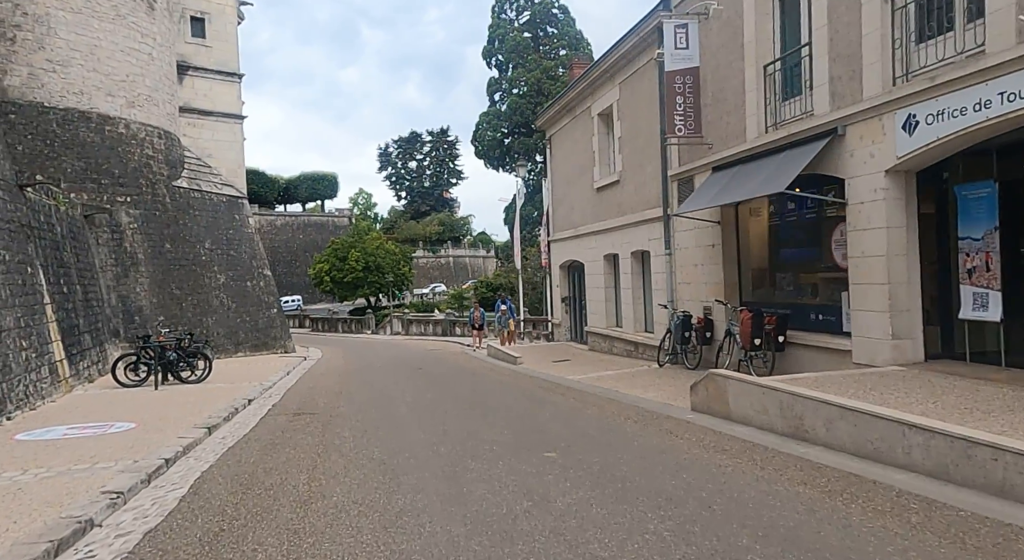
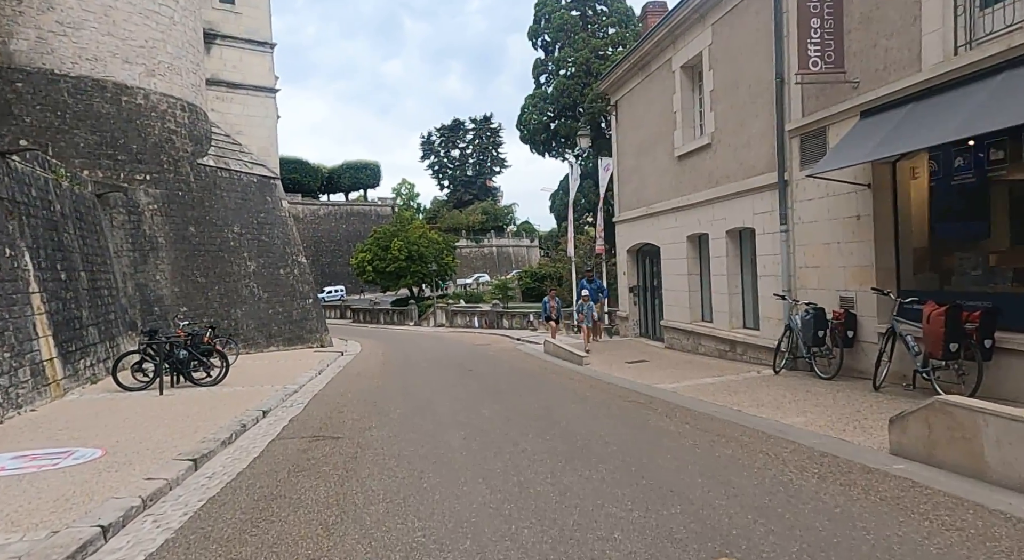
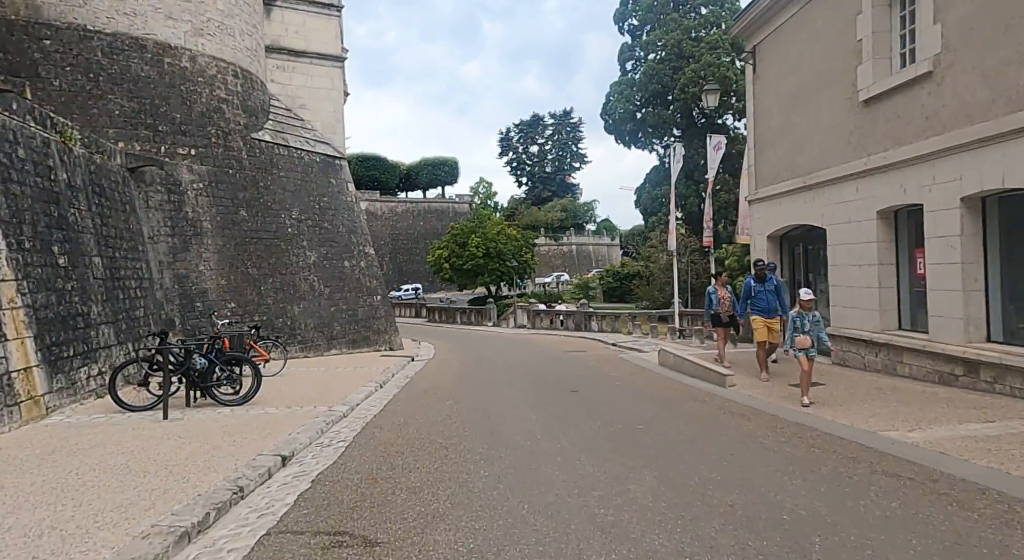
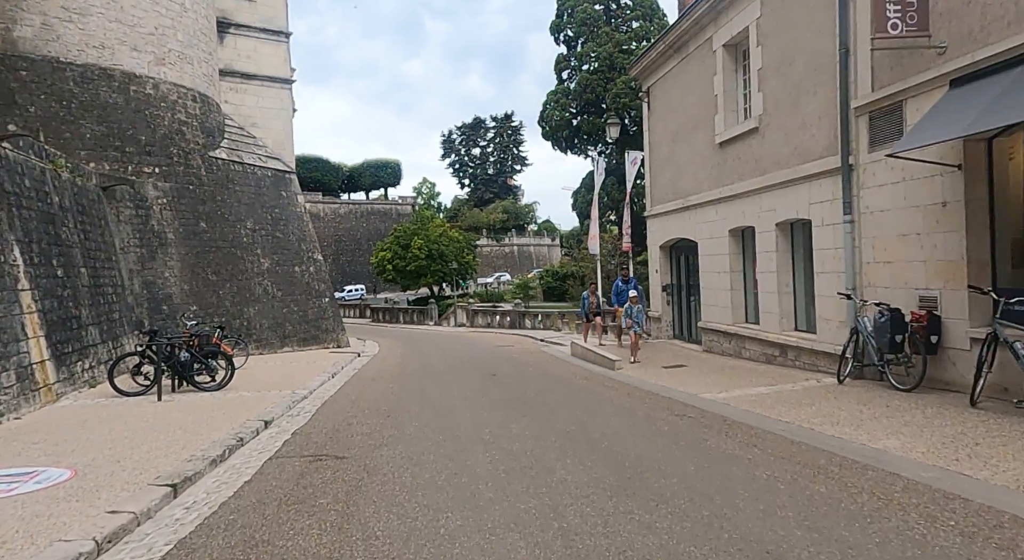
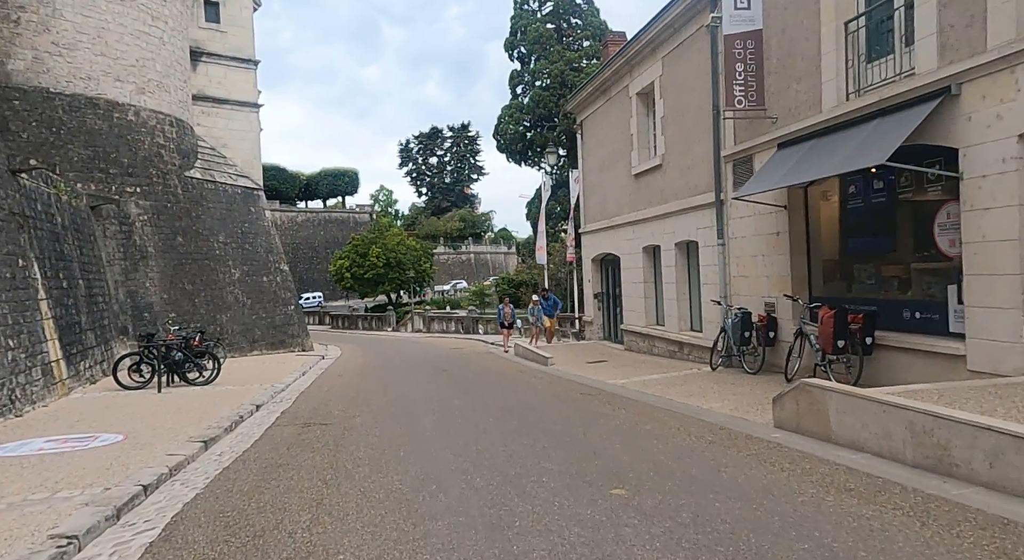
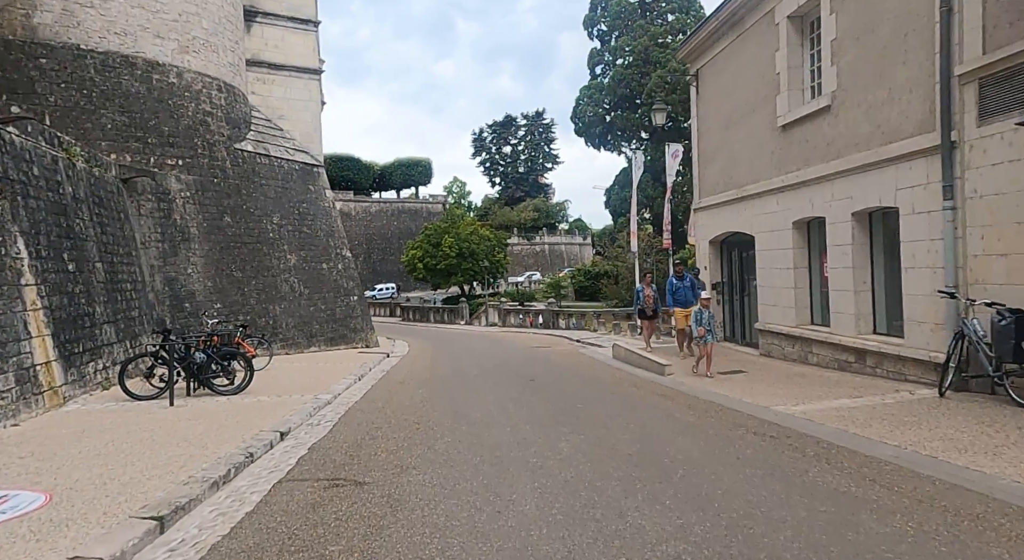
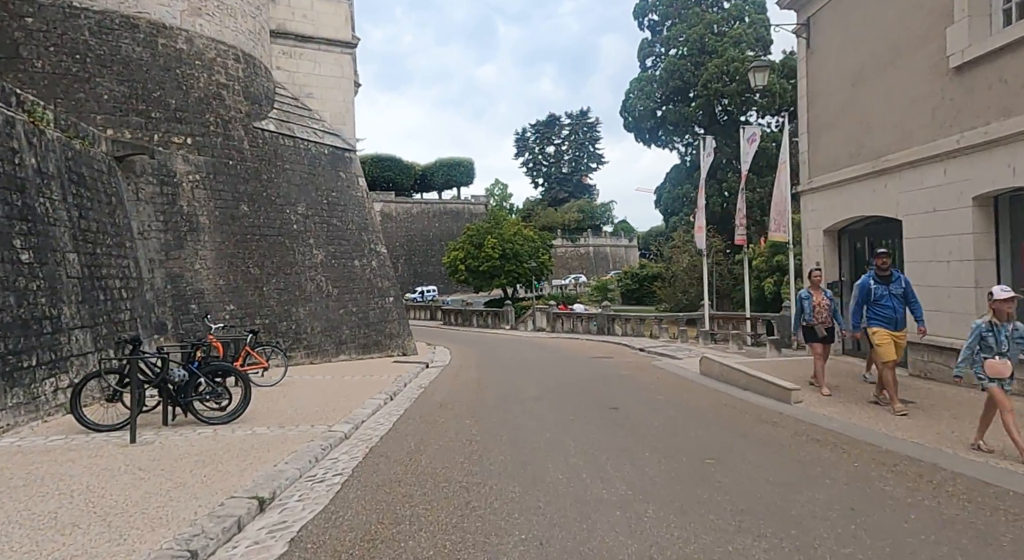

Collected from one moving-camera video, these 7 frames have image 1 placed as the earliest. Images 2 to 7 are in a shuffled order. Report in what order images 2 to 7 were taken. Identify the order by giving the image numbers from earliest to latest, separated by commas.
5, 2, 4, 6, 3, 7
